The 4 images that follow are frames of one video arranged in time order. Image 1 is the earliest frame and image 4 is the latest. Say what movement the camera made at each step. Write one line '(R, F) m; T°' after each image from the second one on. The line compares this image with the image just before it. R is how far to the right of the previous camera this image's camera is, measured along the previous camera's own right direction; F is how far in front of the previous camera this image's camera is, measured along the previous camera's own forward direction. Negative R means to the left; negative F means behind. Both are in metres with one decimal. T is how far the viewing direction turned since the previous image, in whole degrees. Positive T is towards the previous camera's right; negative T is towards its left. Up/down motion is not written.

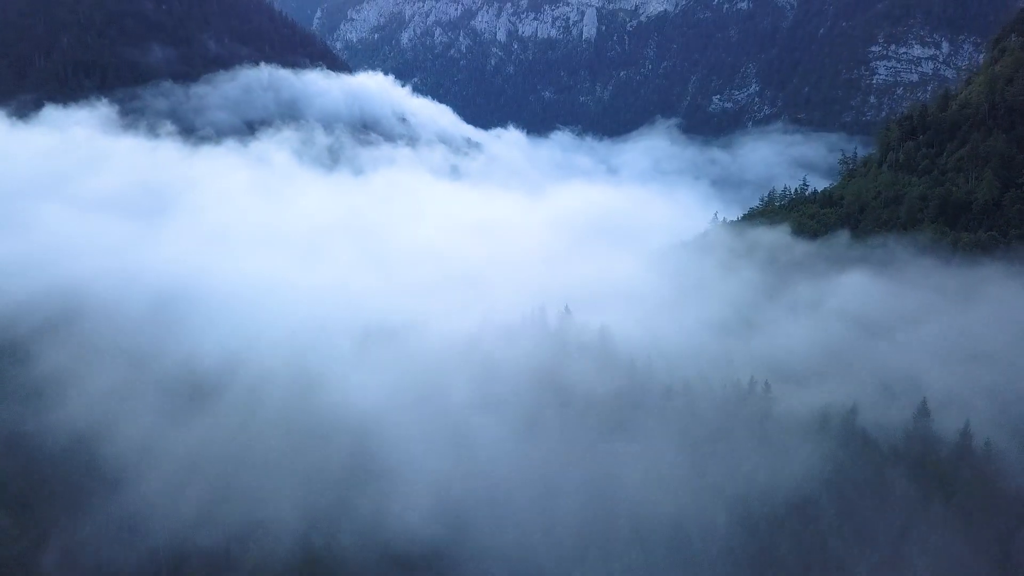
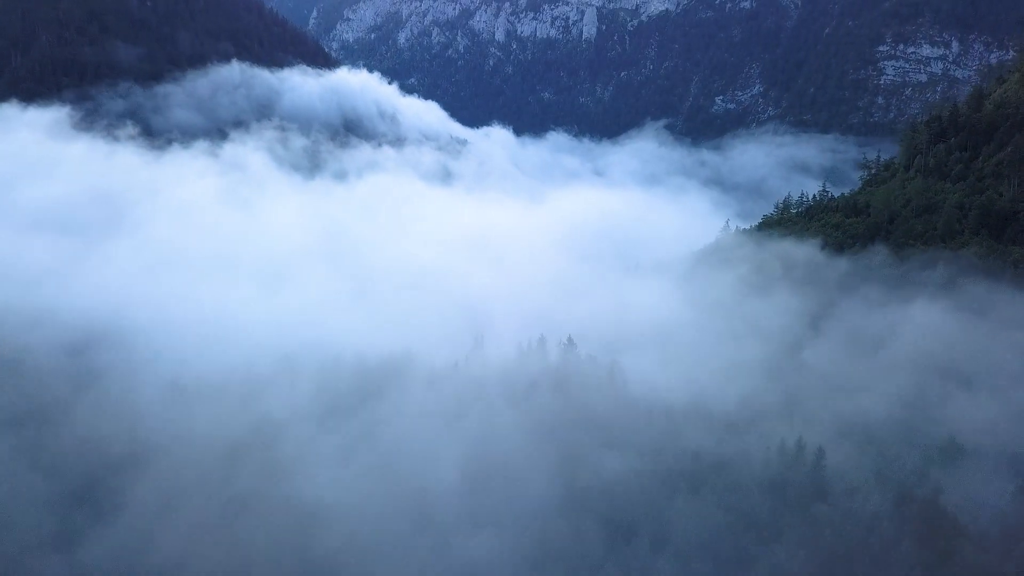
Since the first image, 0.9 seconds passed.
(+0.2, +9.3) m; 0°
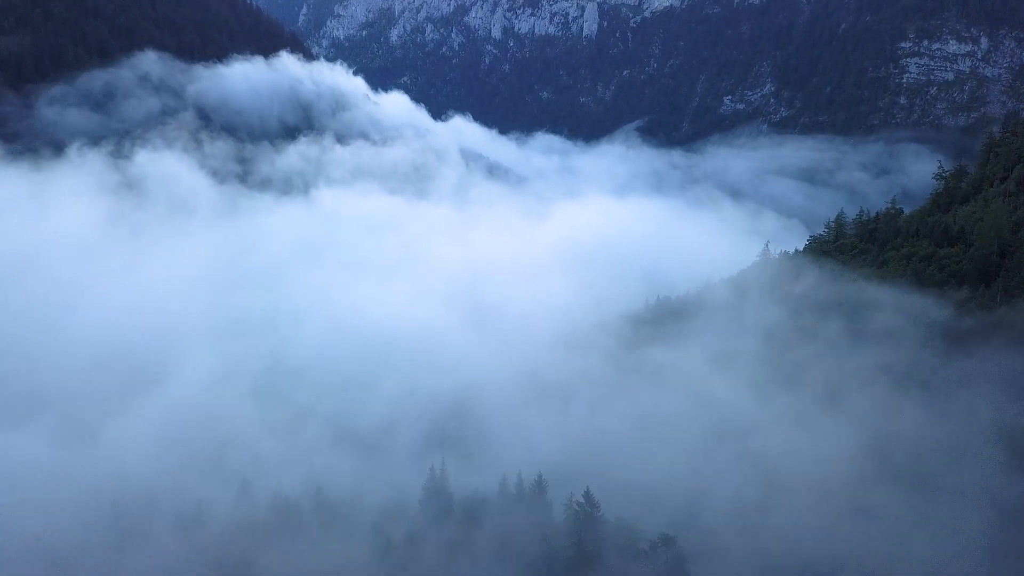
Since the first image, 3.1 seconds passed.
(+0.5, +23.9) m; 0°
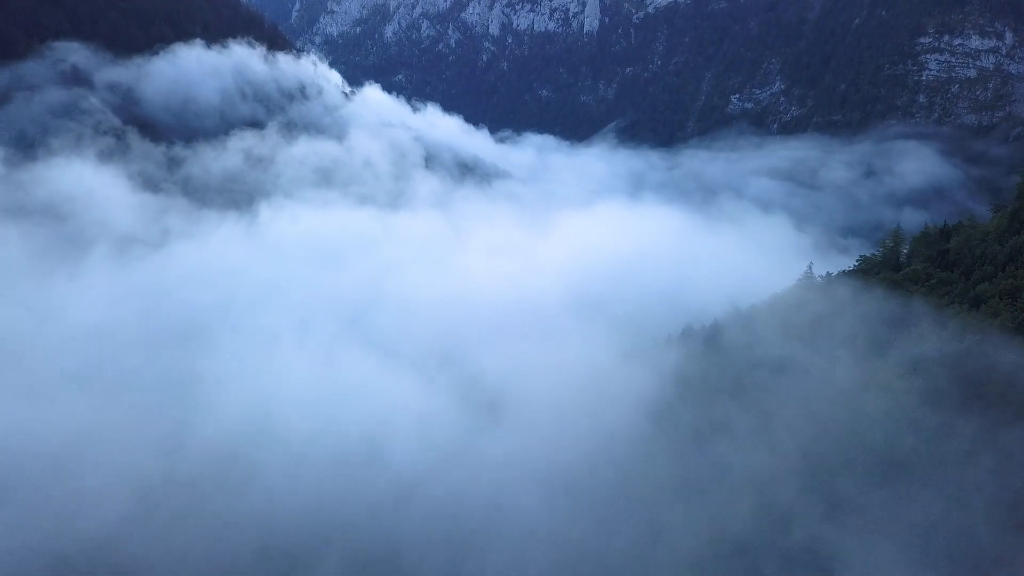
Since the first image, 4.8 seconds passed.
(+0.2, +17.1) m; 0°
